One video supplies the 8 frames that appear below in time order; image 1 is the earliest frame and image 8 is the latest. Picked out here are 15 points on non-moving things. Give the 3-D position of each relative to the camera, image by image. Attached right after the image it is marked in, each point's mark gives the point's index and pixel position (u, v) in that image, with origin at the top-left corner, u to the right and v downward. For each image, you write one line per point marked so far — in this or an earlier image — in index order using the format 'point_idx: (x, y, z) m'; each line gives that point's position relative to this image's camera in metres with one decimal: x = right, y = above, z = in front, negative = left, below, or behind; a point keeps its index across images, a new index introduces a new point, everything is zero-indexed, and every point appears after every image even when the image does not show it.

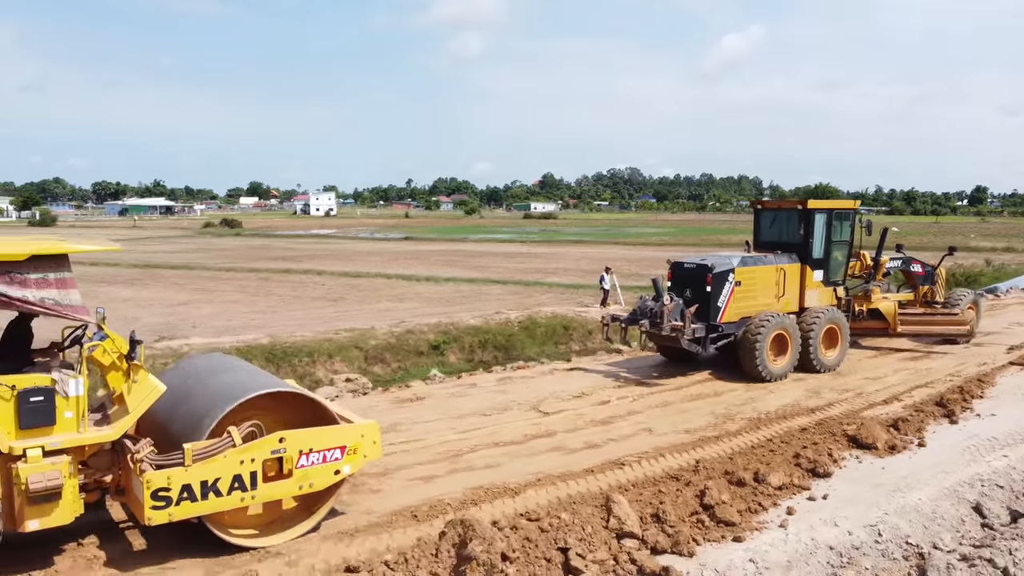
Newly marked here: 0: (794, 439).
0: (+2.8, -1.5, +7.4) m
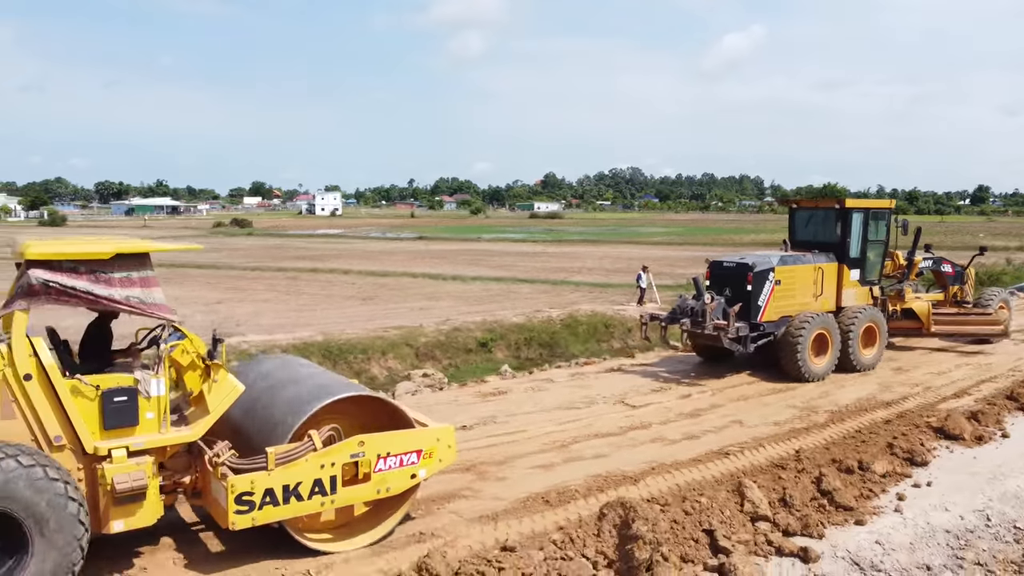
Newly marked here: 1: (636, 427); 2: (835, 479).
0: (+3.9, -1.4, +7.7) m
1: (+1.3, -1.5, +7.8) m
2: (+2.7, -1.6, +6.1) m
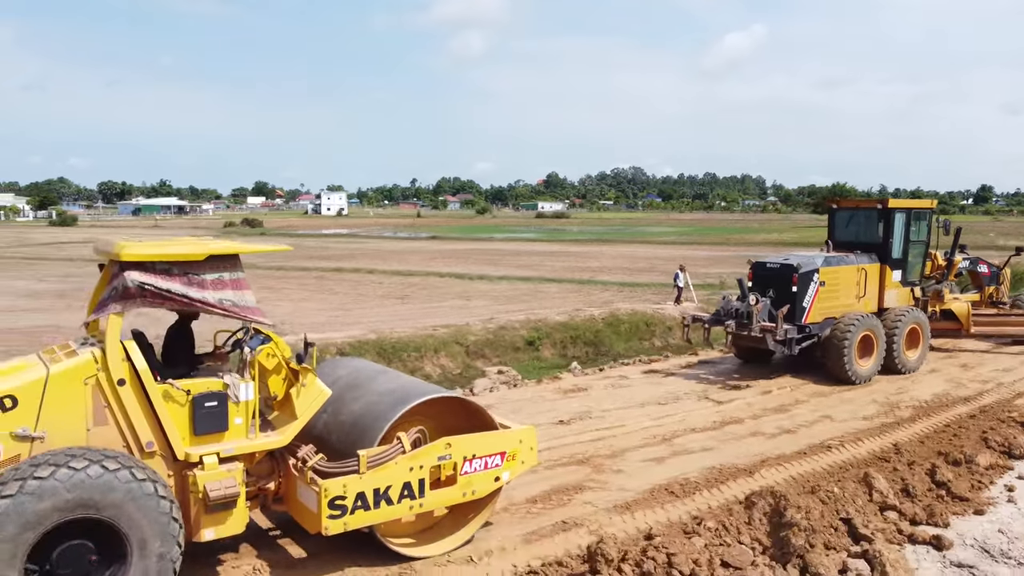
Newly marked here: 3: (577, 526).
0: (+4.9, -1.4, +7.9) m
1: (+2.4, -1.4, +8.0) m
2: (+3.7, -1.6, +6.3) m
3: (+0.5, -1.7, +5.4) m
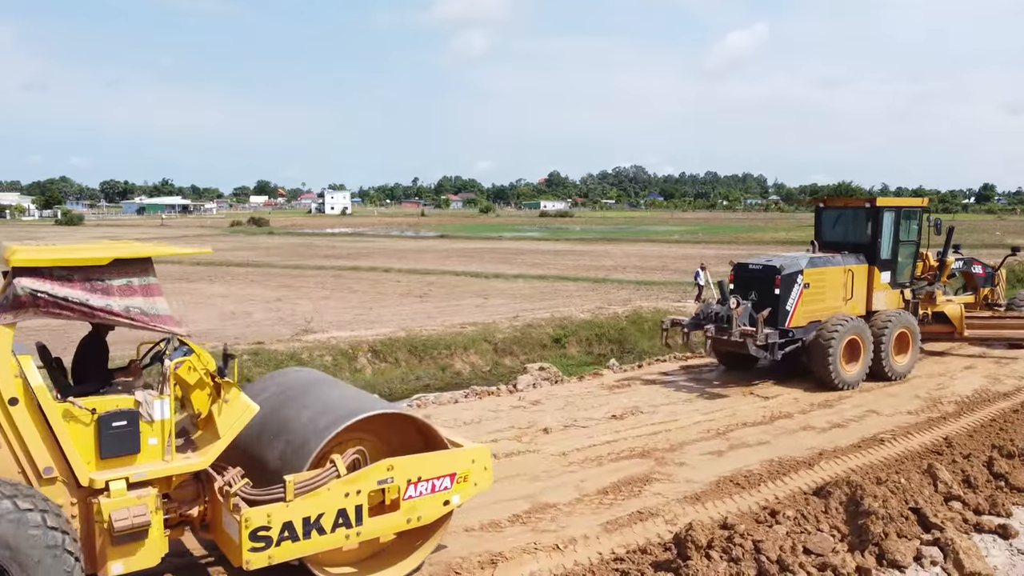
0: (+5.5, -1.4, +8.1) m
1: (+3.0, -1.4, +8.1) m
2: (+4.3, -1.5, +6.5) m
3: (+1.1, -1.7, +5.6) m
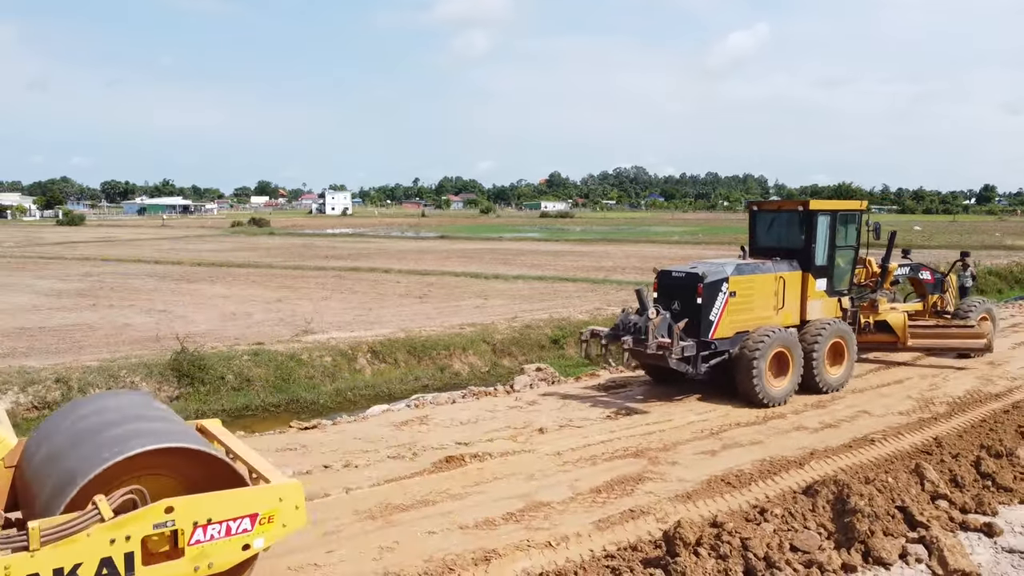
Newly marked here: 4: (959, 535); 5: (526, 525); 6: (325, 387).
0: (+5.4, -1.4, +8.2) m
1: (+2.9, -1.4, +8.2) m
2: (+4.3, -1.6, +6.6) m
3: (+1.0, -1.7, +5.7) m
4: (+3.3, -1.8, +5.5) m
5: (+0.1, -1.7, +5.5) m
6: (-3.3, -1.7, +13.0) m
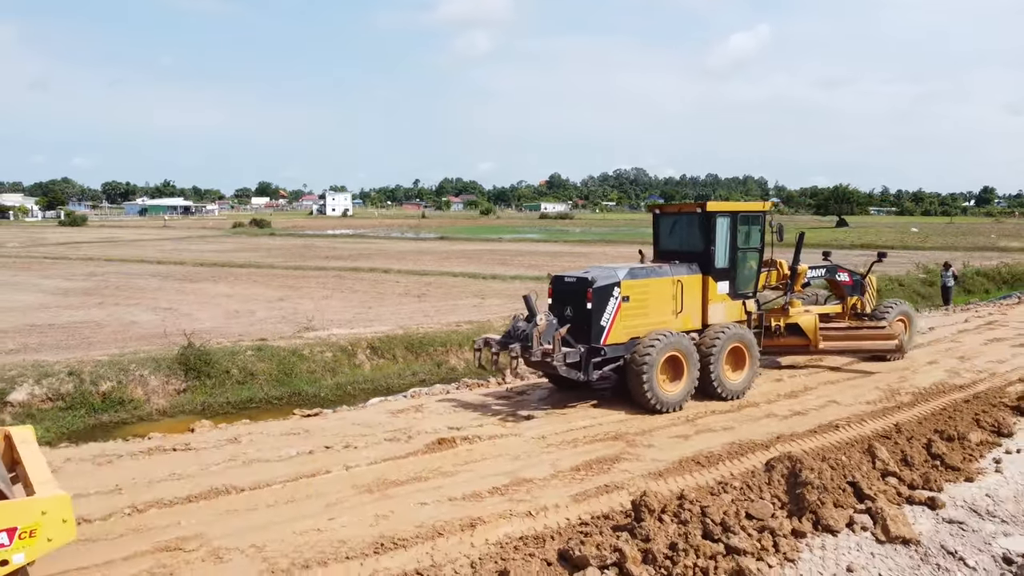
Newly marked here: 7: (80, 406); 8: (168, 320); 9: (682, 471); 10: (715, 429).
0: (+5.3, -1.4, +8.7) m
1: (+2.8, -1.4, +8.8) m
2: (+4.1, -1.5, +7.1) m
3: (+0.9, -1.7, +6.2) m
4: (+3.2, -1.8, +6.0) m
5: (0.0, -1.7, +6.0) m
6: (-3.4, -1.7, +13.5) m
7: (-6.8, -1.9, +11.6) m
8: (-8.5, -0.8, +18.4) m
9: (+1.5, -1.6, +6.6) m
10: (+2.2, -1.5, +7.9) m
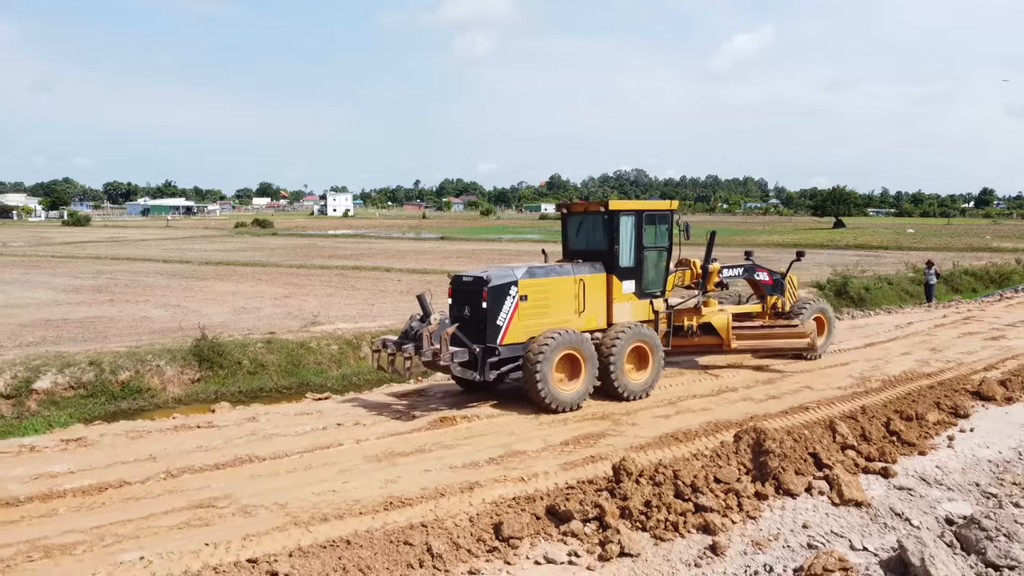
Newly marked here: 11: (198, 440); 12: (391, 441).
0: (+5.3, -1.3, +9.4) m
1: (+2.7, -1.3, +9.4) m
2: (+4.1, -1.4, +7.8) m
3: (+0.8, -1.6, +6.9) m
4: (+3.1, -1.7, +6.7) m
5: (-0.1, -1.6, +6.7) m
6: (-3.4, -1.6, +14.2) m
7: (-6.8, -1.8, +12.3) m
8: (-8.6, -0.7, +19.1) m
9: (+1.5, -1.5, +7.3) m
10: (+2.1, -1.4, +8.5) m
11: (-3.1, -1.5, +7.4) m
12: (-1.2, -1.5, +7.3) m
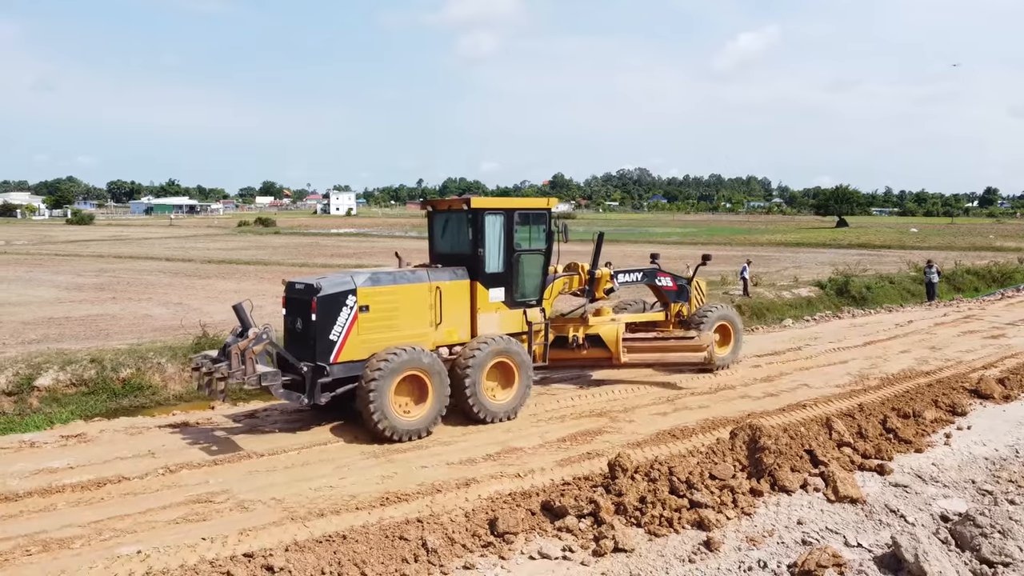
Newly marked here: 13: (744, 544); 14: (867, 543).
0: (+5.2, -1.3, +9.4) m
1: (+2.7, -1.3, +9.5) m
2: (+4.1, -1.4, +7.8) m
3: (+0.8, -1.6, +6.9) m
4: (+3.1, -1.7, +6.7) m
5: (-0.1, -1.6, +6.7) m
6: (-3.4, -1.6, +14.3) m
7: (-6.8, -1.7, +12.4) m
8: (-8.6, -0.7, +19.1) m
9: (+1.4, -1.5, +7.3) m
10: (+2.1, -1.4, +8.6) m
11: (-3.2, -1.5, +7.5) m
12: (-1.2, -1.5, +7.3) m
13: (+1.7, -1.9, +5.4) m
14: (+2.6, -1.9, +5.5) m
